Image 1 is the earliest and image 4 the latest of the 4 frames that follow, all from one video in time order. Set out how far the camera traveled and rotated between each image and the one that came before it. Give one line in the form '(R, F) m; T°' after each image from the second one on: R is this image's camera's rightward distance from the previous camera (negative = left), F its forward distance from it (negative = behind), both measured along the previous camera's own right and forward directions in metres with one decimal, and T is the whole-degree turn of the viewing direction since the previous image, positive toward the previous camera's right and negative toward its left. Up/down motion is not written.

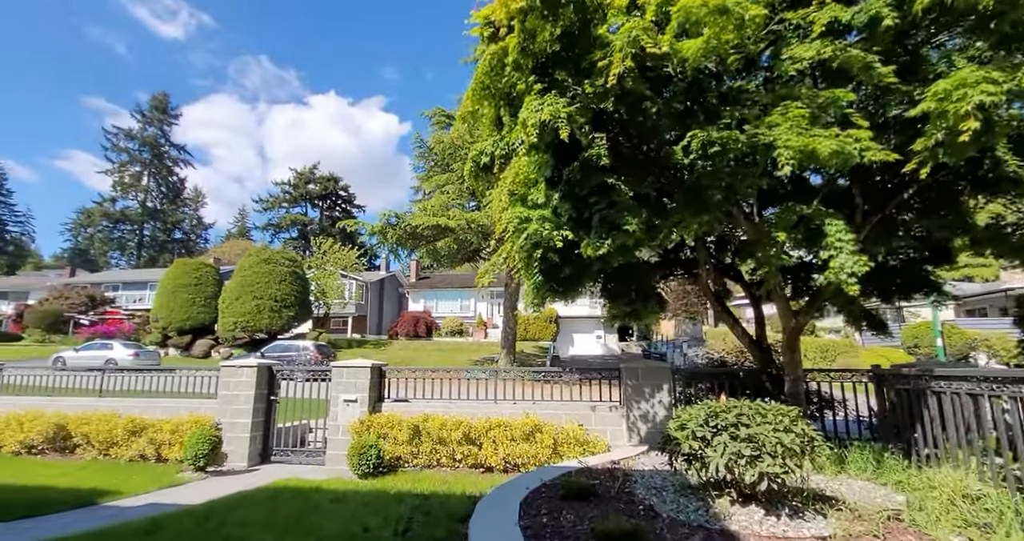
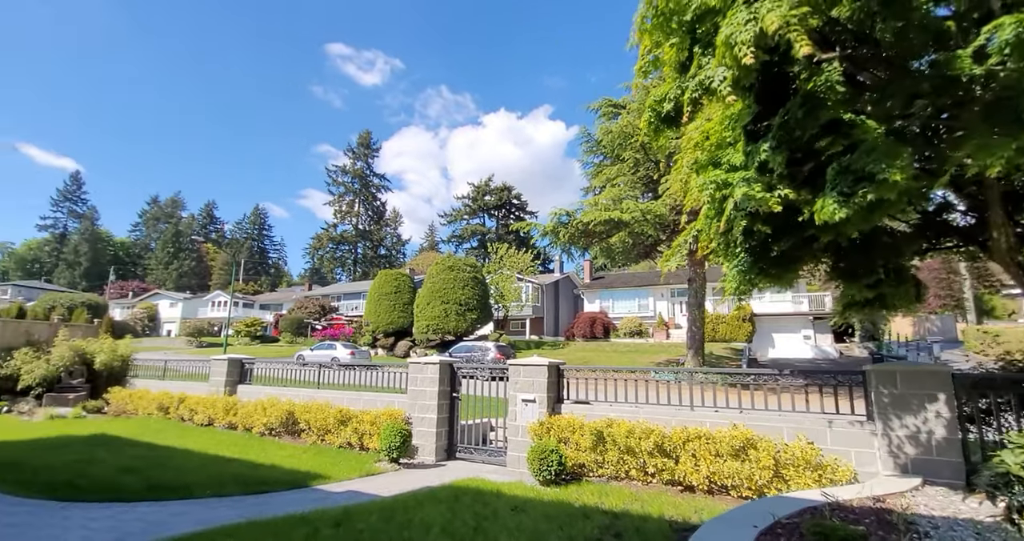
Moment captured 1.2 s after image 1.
(-0.2, +0.8) m; -20°
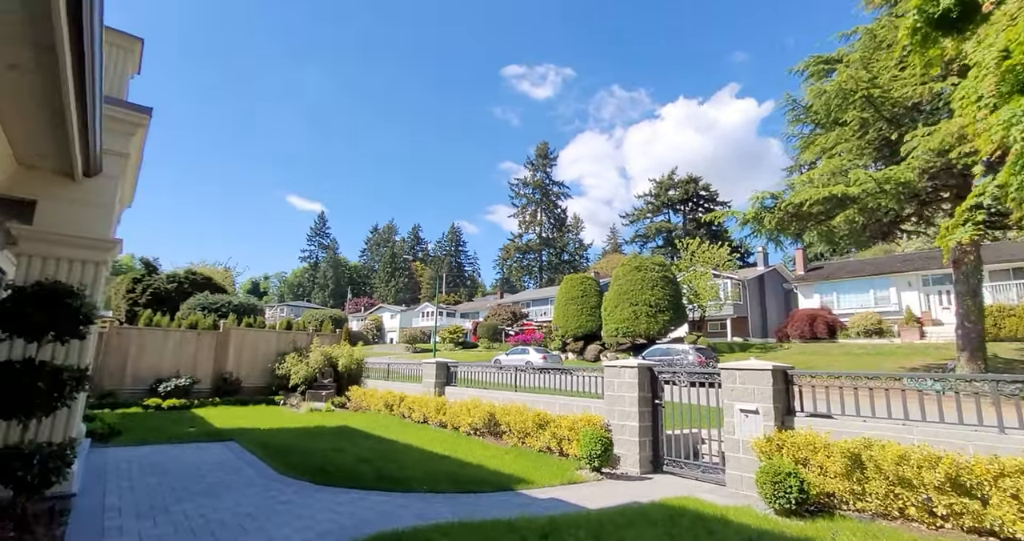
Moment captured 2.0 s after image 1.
(-0.2, +0.4) m; -21°
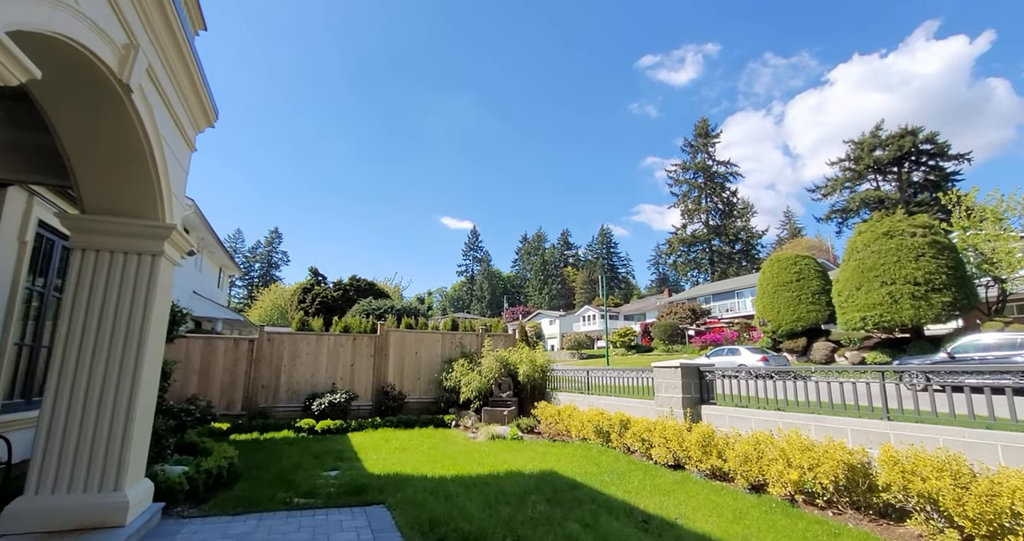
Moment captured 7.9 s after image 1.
(-1.6, +3.3) m; -18°
